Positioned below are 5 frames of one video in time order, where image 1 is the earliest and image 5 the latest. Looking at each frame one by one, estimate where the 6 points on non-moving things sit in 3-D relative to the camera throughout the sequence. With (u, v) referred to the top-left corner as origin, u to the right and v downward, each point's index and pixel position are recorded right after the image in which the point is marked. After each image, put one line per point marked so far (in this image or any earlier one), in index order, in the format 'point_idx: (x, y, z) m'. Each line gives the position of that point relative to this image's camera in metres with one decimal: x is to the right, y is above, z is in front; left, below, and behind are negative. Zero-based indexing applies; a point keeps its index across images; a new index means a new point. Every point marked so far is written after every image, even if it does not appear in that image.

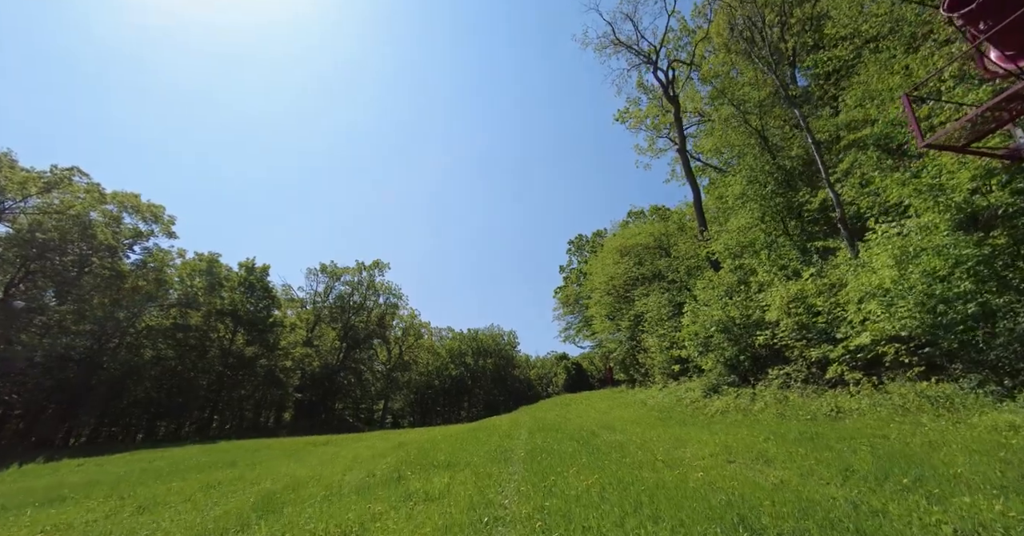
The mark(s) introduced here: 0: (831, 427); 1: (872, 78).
0: (+7.6, -3.8, +9.1) m
1: (+15.6, +8.2, +16.5) m
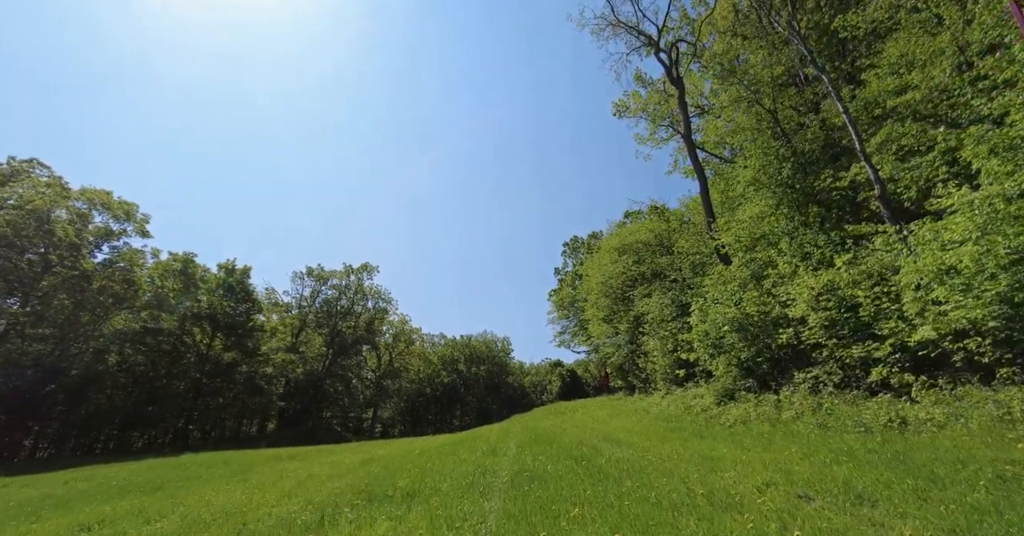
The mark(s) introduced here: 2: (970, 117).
0: (+7.3, -3.2, +6.9) m
1: (+15.2, +8.7, +14.6) m
2: (+14.3, +4.7, +11.8) m
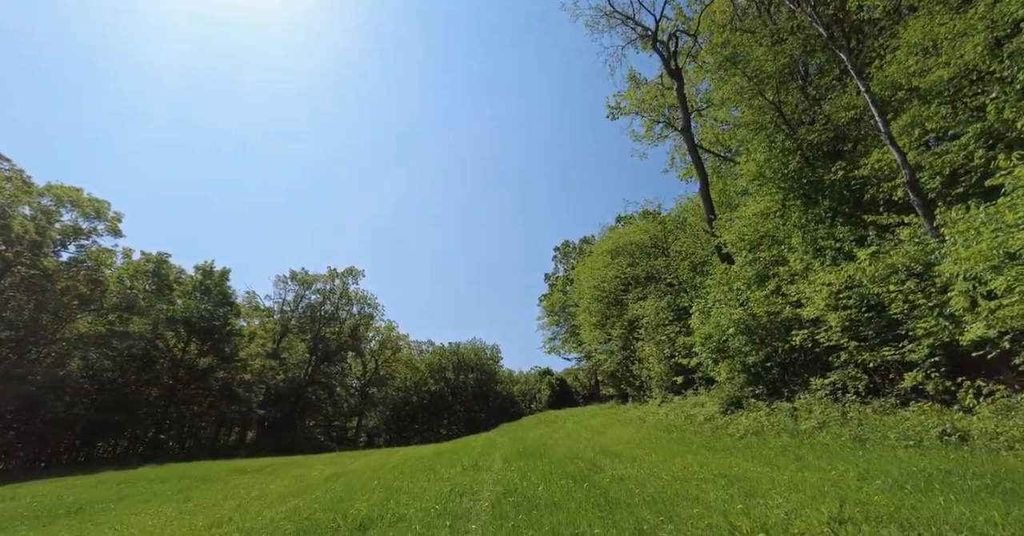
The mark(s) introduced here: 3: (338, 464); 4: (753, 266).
0: (+7.0, -2.8, +5.5) m
1: (+14.9, +8.8, +13.6) m
2: (+14.0, +4.9, +10.8) m
3: (-8.7, -9.9, +19.2) m
4: (+11.8, +0.1, +18.8) m
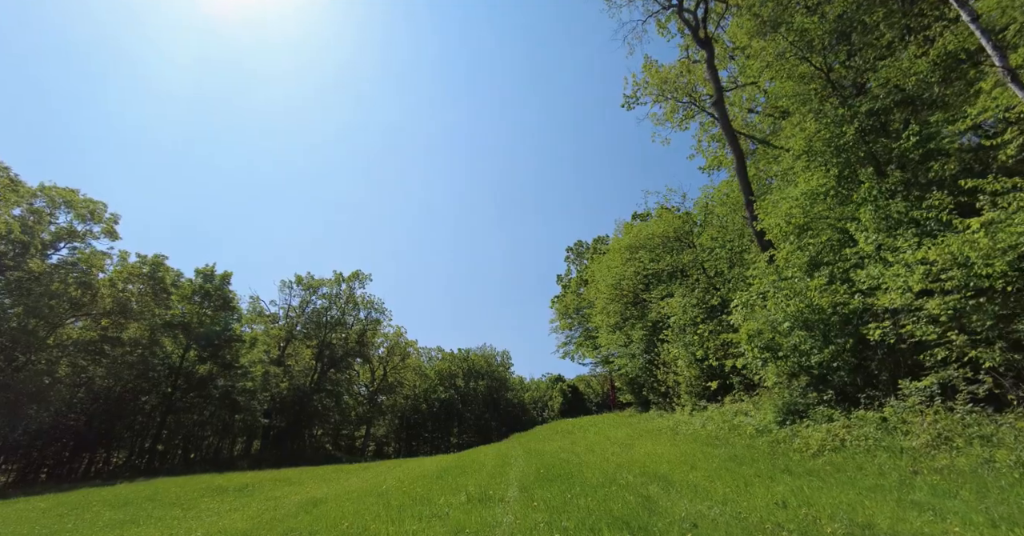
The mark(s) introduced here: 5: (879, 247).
0: (+7.3, -2.0, +2.9) m
1: (+15.2, +9.5, +11.0) m
2: (+14.3, +5.7, +8.1) m
3: (-8.0, -9.5, +16.9) m
4: (+12.4, +0.7, +16.2) m
5: (+12.7, +0.7, +13.4) m
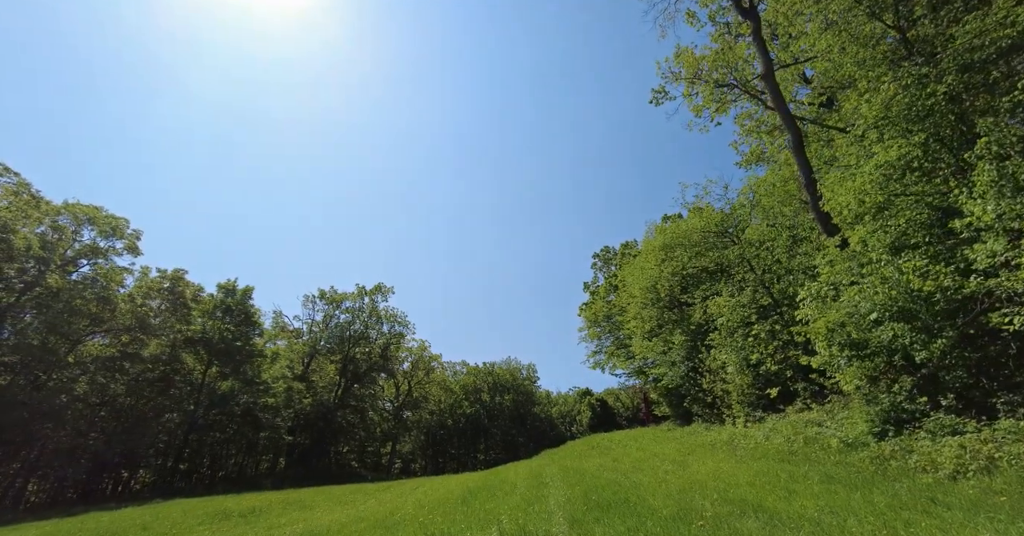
0: (+7.7, -1.0, +0.5) m
1: (+15.8, +10.4, +8.6) m
2: (+14.8, +6.7, +5.6) m
3: (-6.5, -9.4, +15.0) m
4: (+13.5, +1.4, +13.6) m
5: (+13.6, +1.5, +10.8) m
